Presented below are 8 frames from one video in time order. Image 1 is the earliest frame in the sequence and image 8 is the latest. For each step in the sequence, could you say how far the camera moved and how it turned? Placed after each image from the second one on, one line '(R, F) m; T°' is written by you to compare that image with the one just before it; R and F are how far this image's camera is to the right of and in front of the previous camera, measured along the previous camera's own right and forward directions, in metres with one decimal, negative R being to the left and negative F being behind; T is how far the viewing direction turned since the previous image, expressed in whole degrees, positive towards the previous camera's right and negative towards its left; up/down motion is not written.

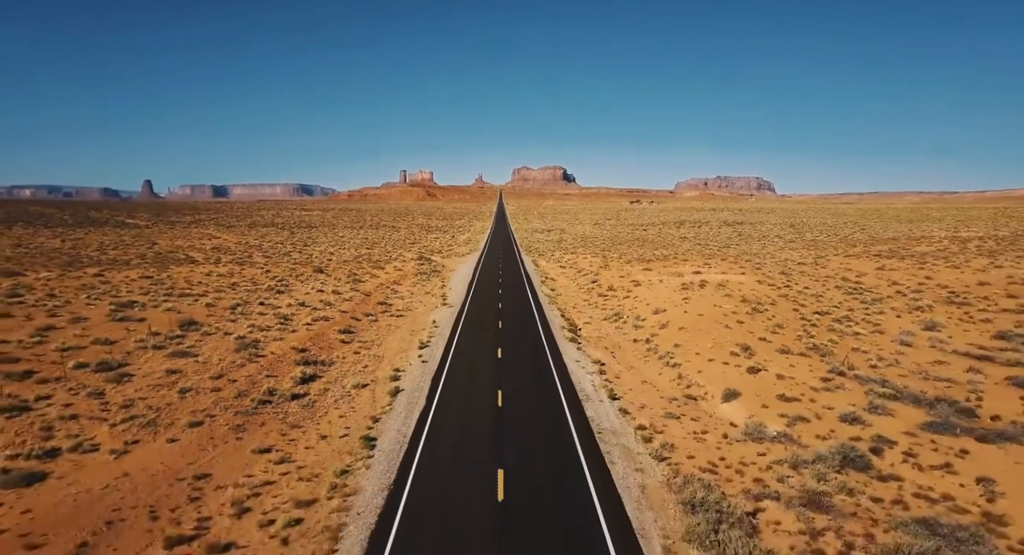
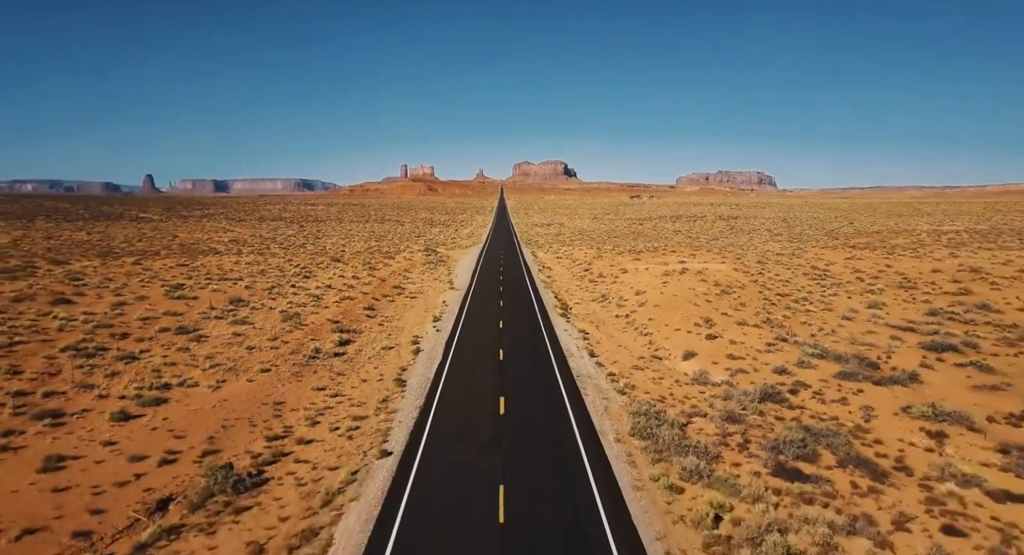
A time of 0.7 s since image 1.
(+0.1, -4.9) m; 0°
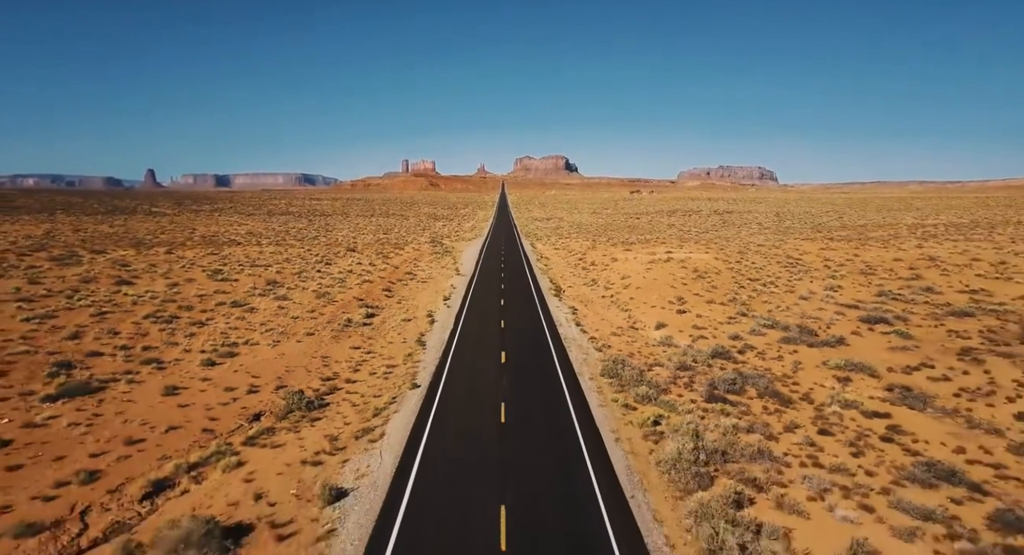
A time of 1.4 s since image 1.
(+0.1, -4.9) m; 0°
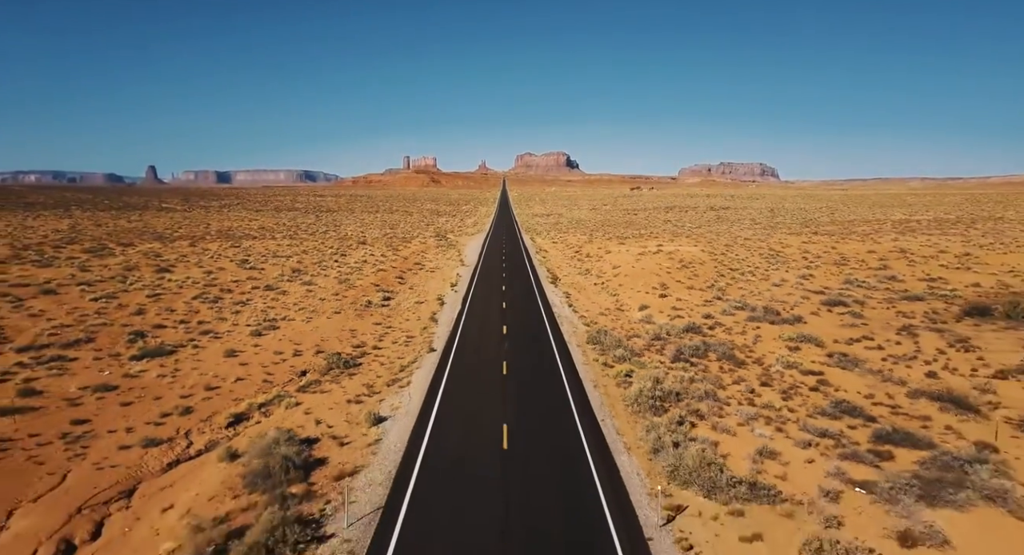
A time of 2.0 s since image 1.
(0.0, -4.0) m; 0°
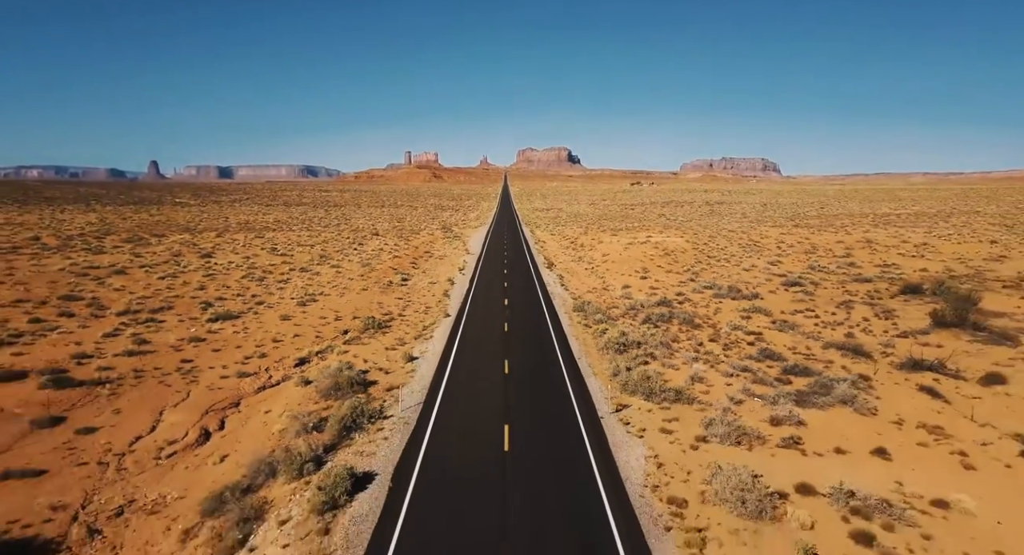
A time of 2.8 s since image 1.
(+0.1, -5.5) m; 0°
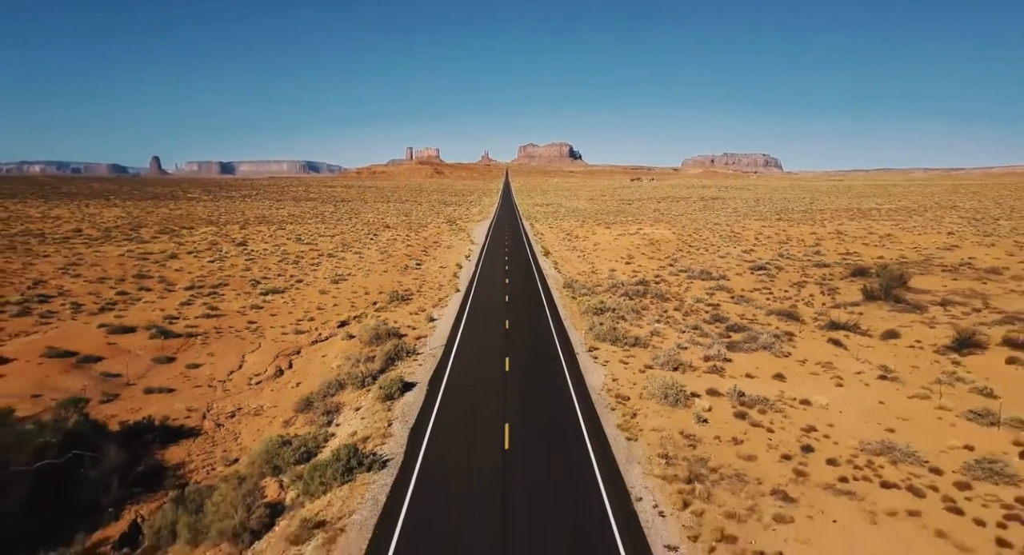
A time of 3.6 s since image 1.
(+0.1, -5.7) m; 0°
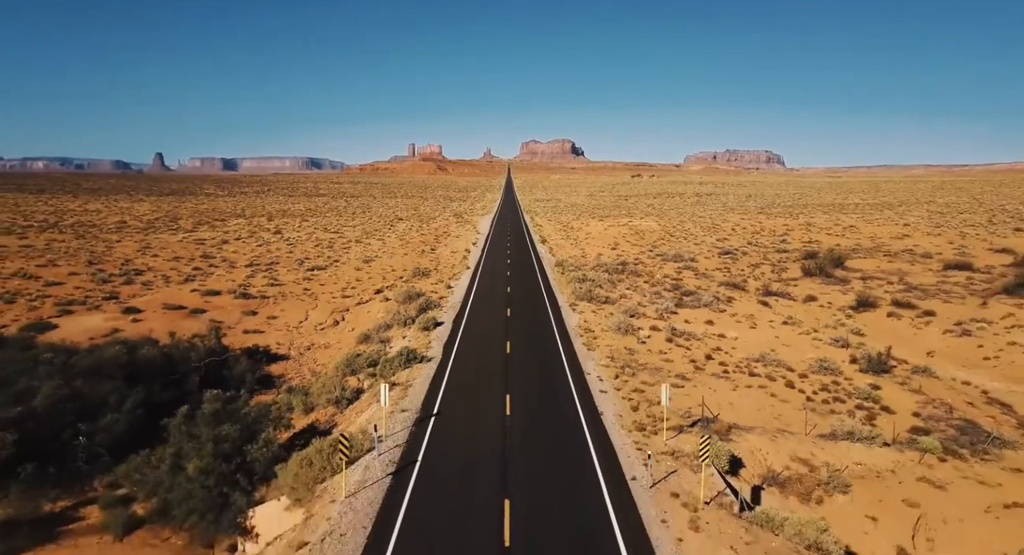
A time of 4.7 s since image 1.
(+0.1, -7.4) m; 0°
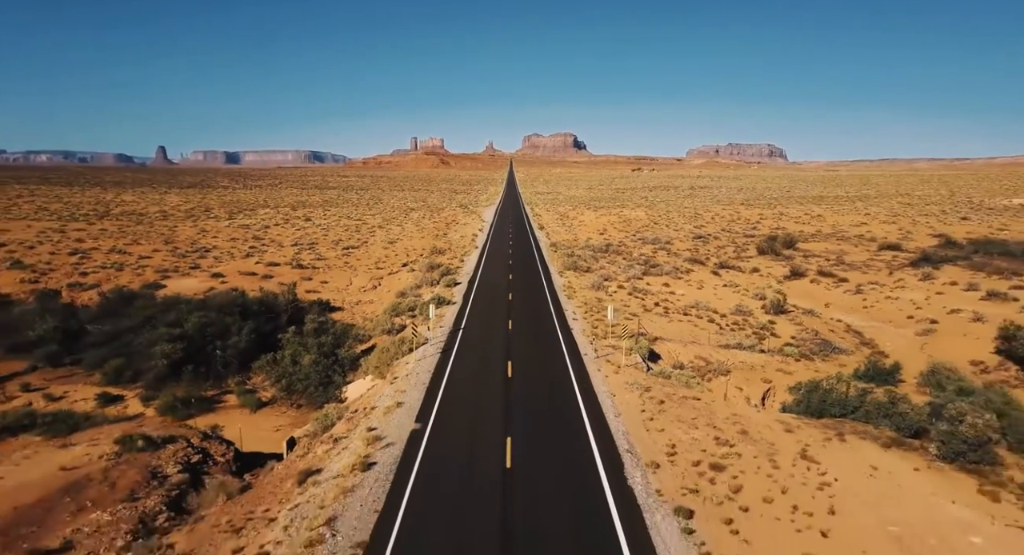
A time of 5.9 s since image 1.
(+0.1, -8.1) m; 0°
